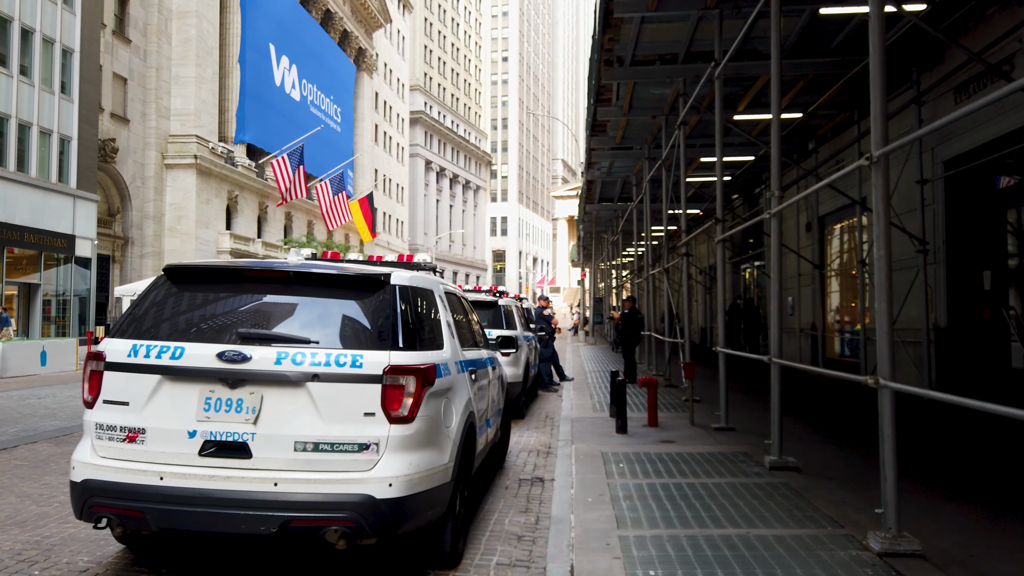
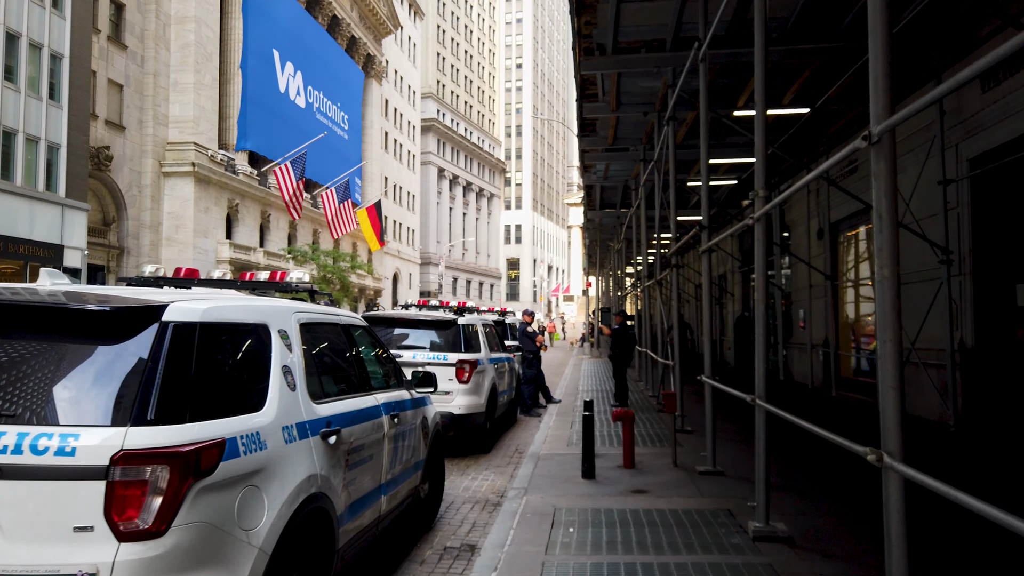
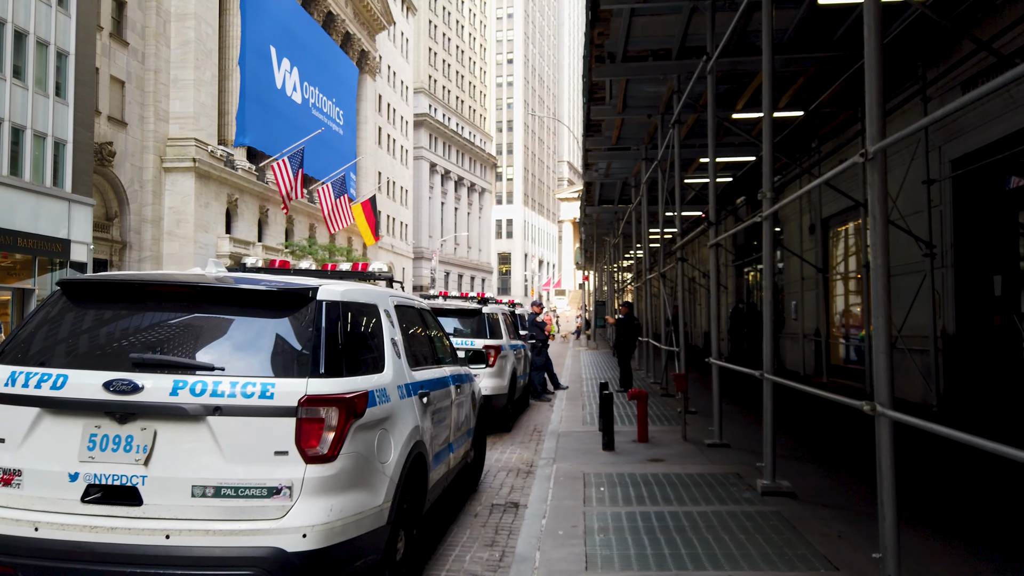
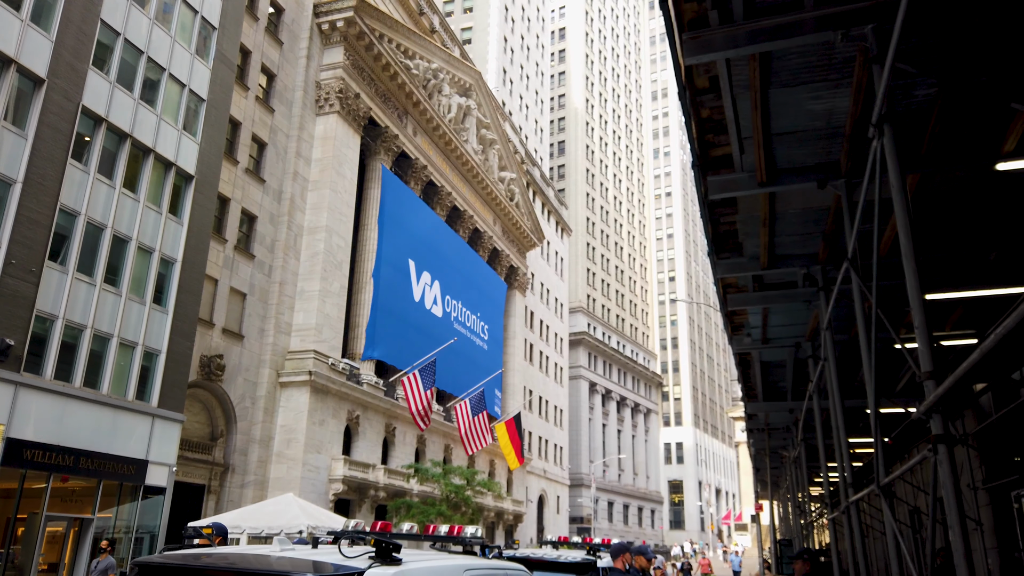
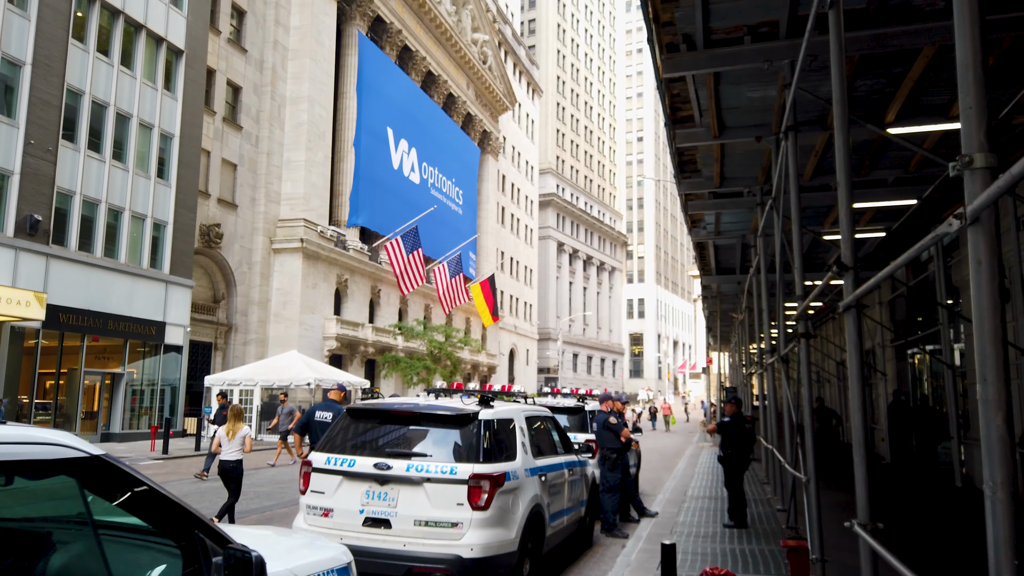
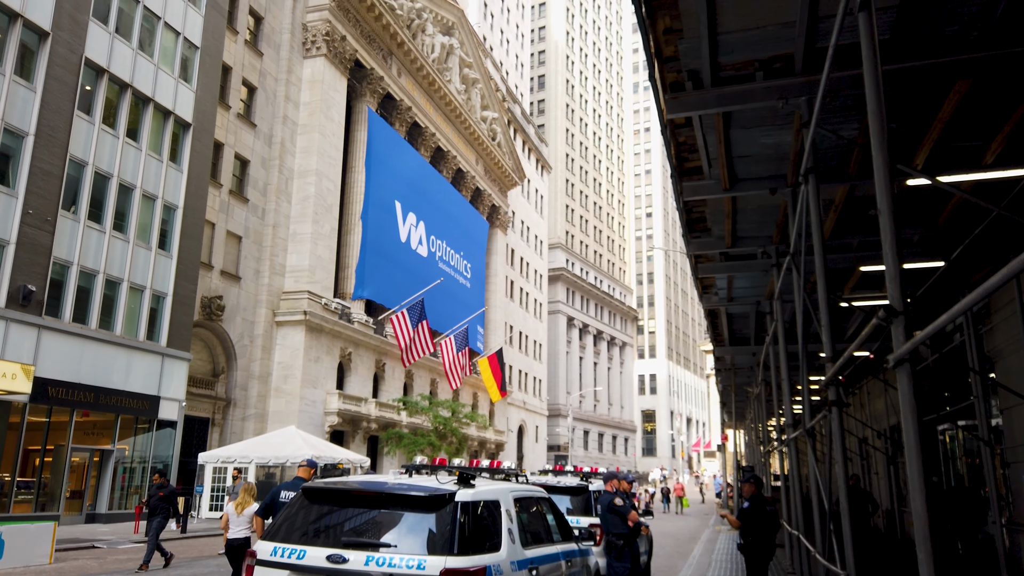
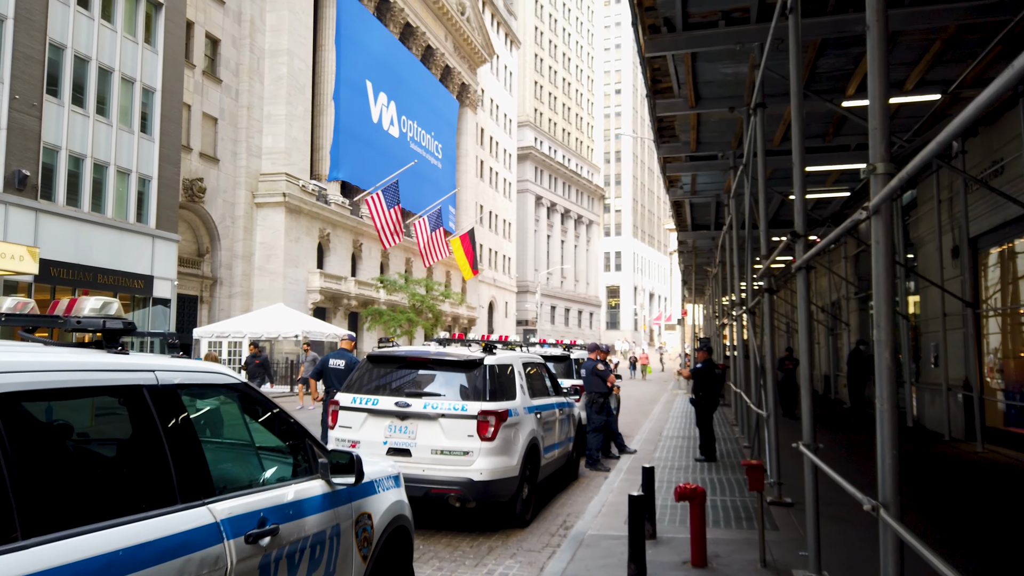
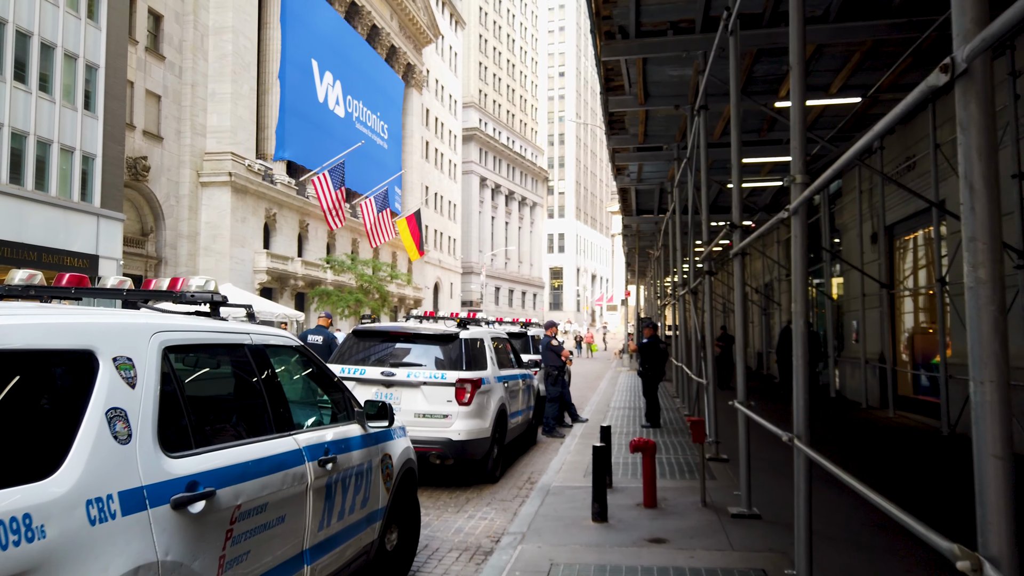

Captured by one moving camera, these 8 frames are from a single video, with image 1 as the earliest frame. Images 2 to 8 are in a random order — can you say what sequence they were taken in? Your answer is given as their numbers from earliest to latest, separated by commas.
3, 2, 8, 7, 5, 6, 4
